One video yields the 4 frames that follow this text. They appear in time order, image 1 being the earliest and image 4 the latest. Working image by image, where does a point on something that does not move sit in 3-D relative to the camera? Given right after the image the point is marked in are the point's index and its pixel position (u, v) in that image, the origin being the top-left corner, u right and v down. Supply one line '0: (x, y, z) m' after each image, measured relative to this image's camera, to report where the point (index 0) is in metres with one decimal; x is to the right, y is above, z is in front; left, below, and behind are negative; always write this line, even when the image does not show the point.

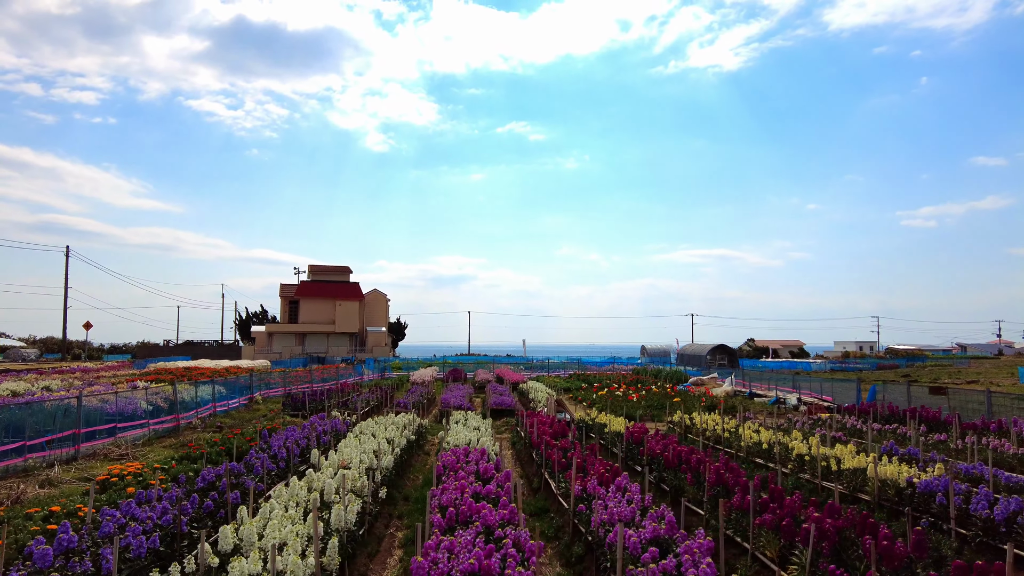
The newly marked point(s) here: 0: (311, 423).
0: (-4.4, -2.9, +13.3) m
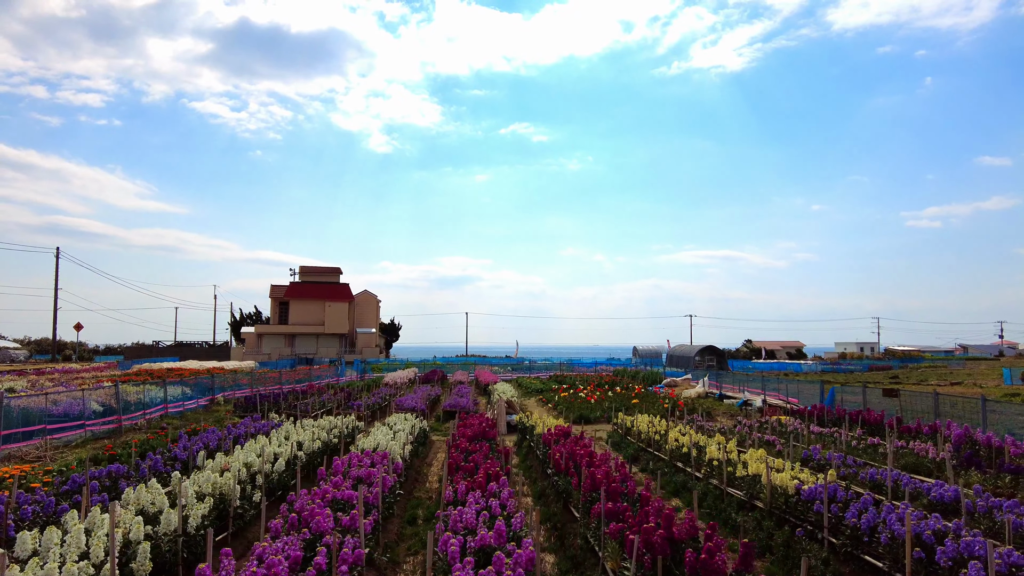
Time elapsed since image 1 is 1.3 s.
0: (-5.8, -2.9, +13.1) m
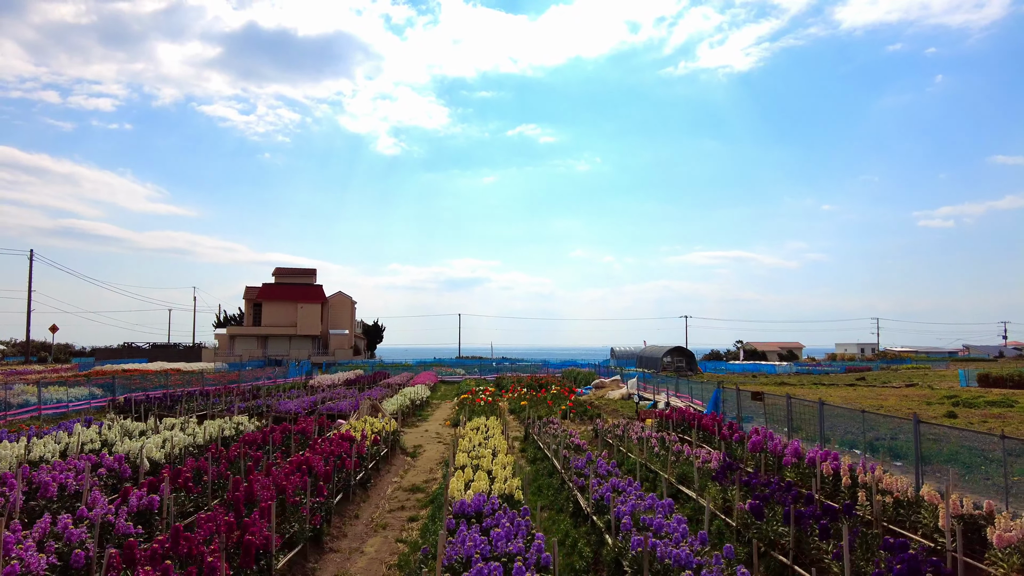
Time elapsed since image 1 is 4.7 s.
0: (-9.5, -2.9, +12.9) m
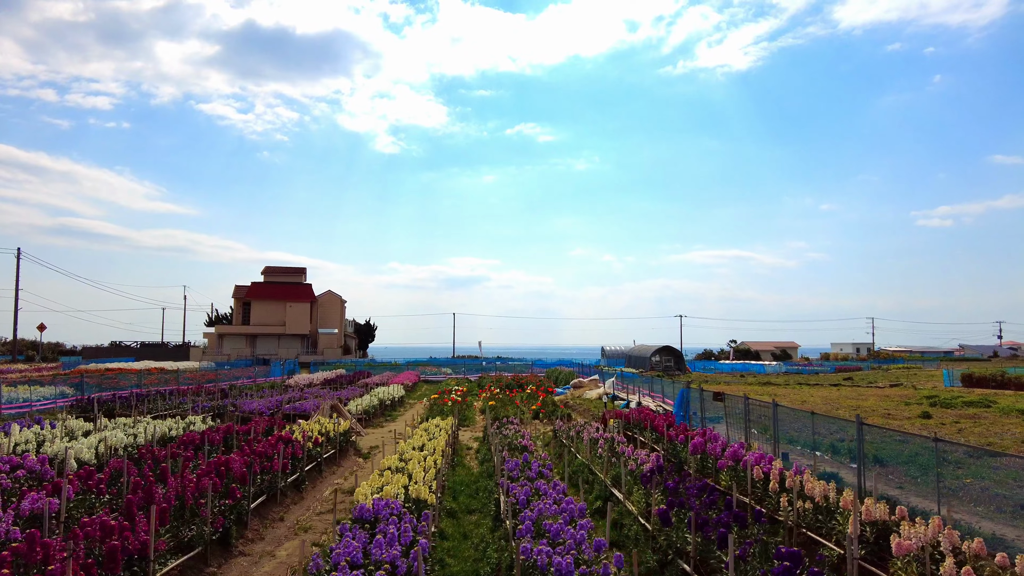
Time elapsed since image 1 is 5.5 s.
0: (-10.5, -2.9, +12.7) m
